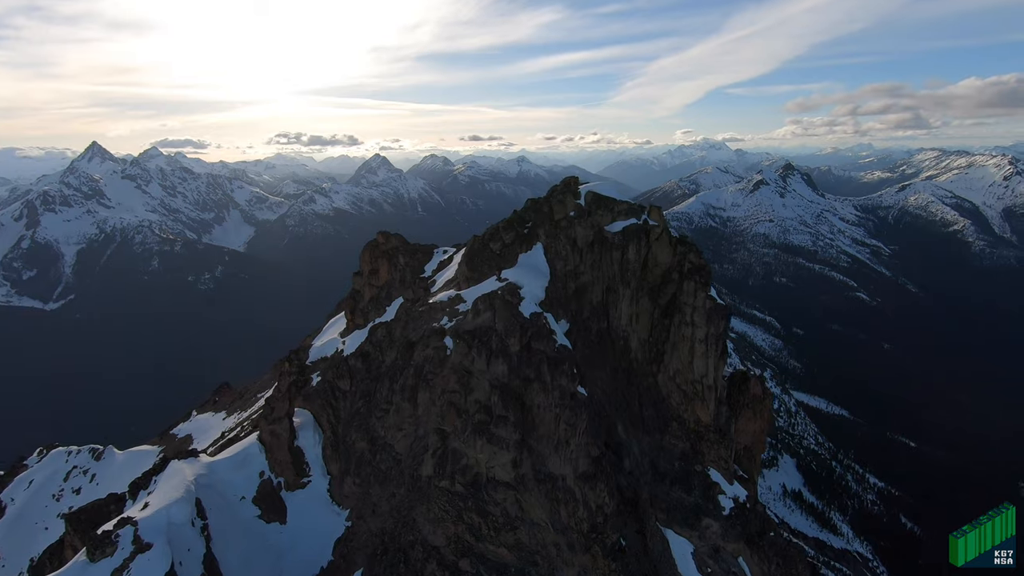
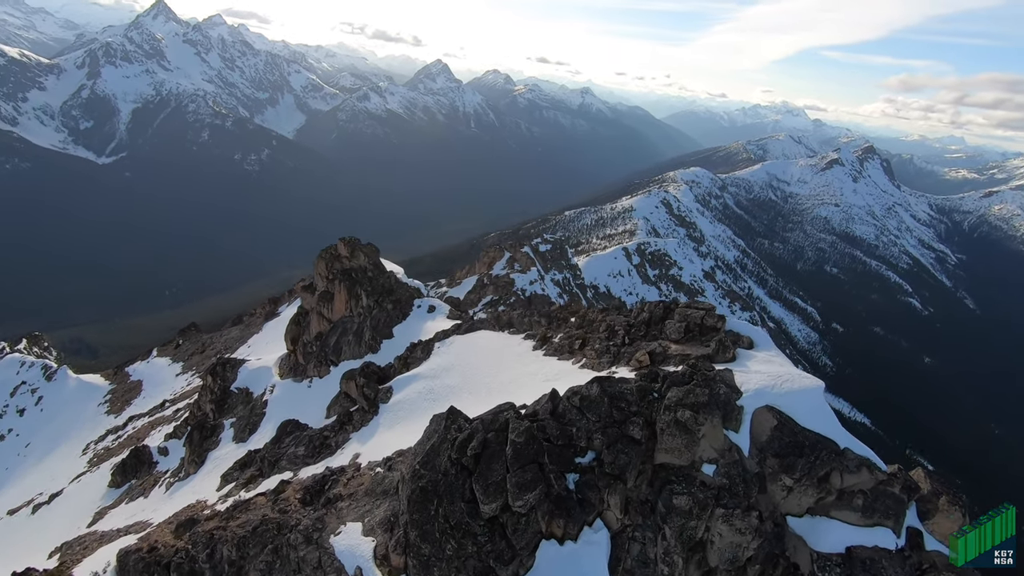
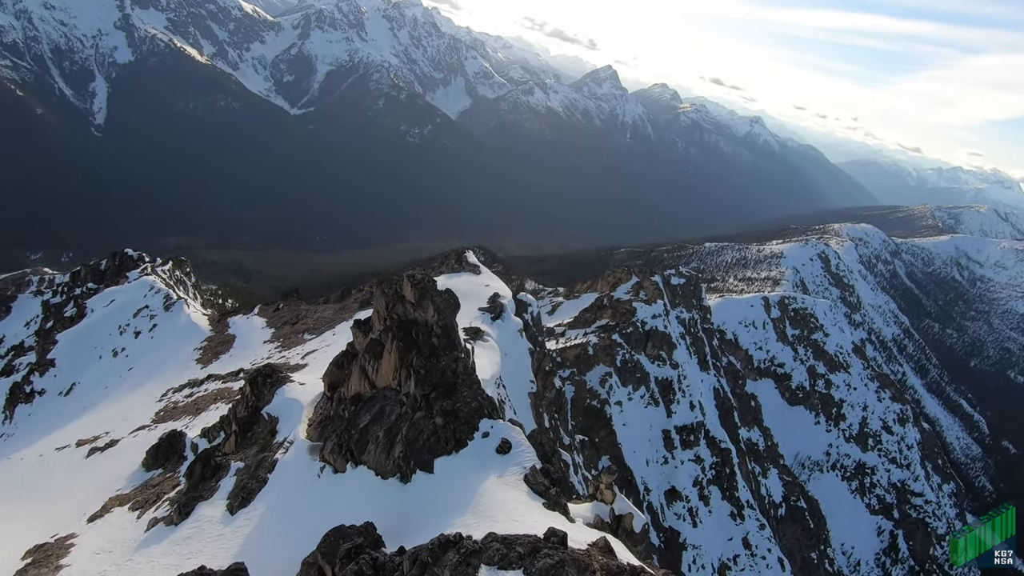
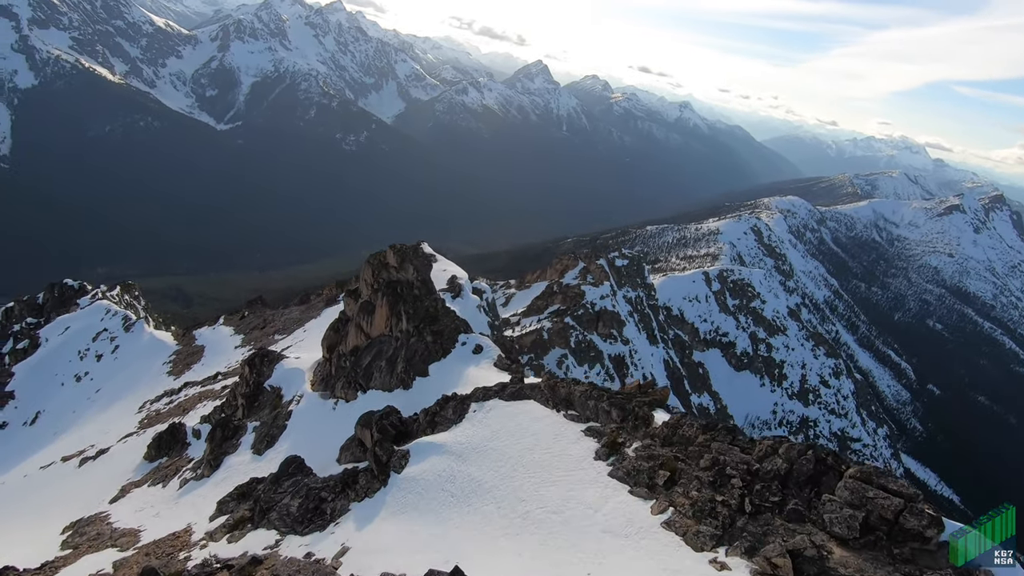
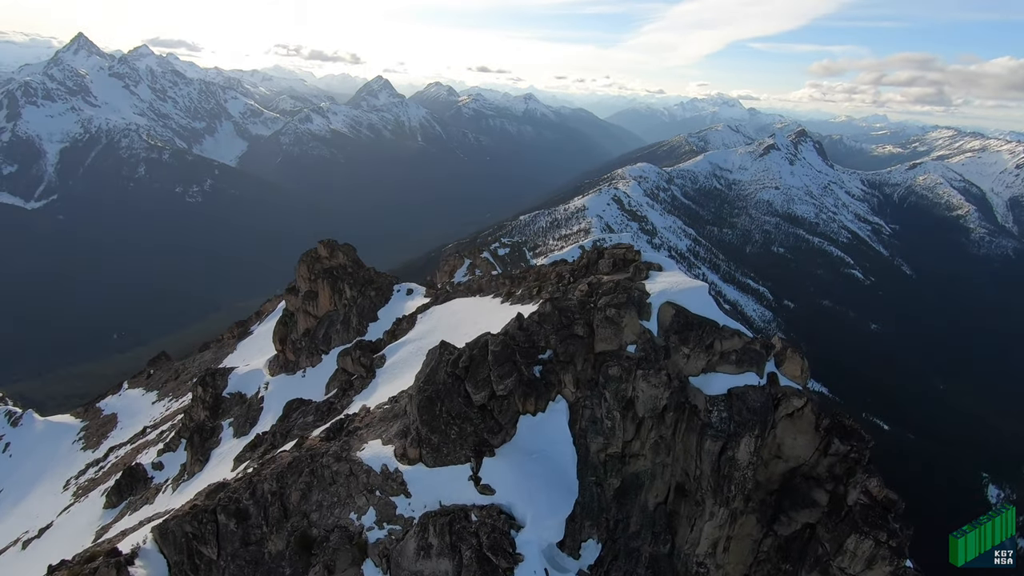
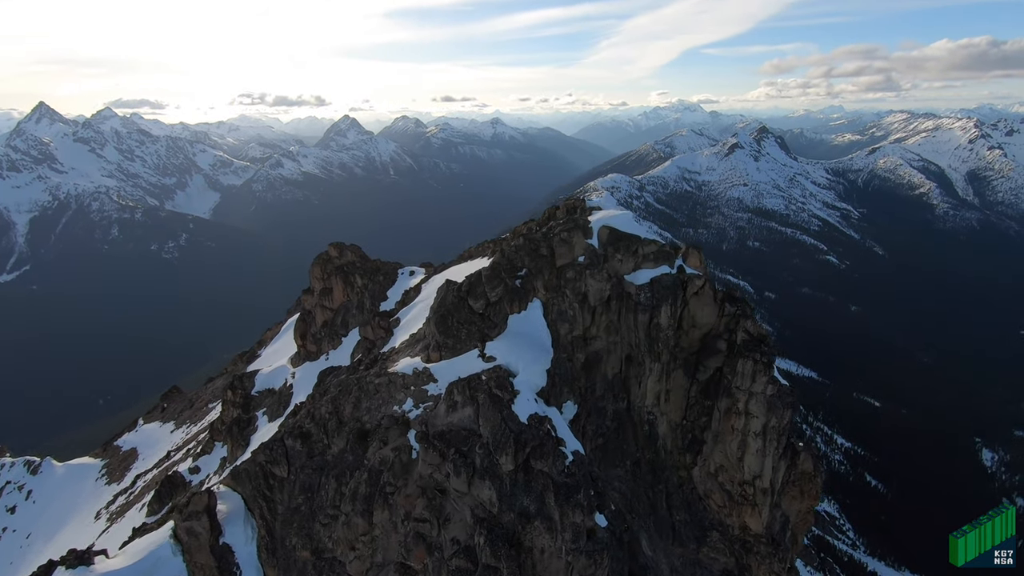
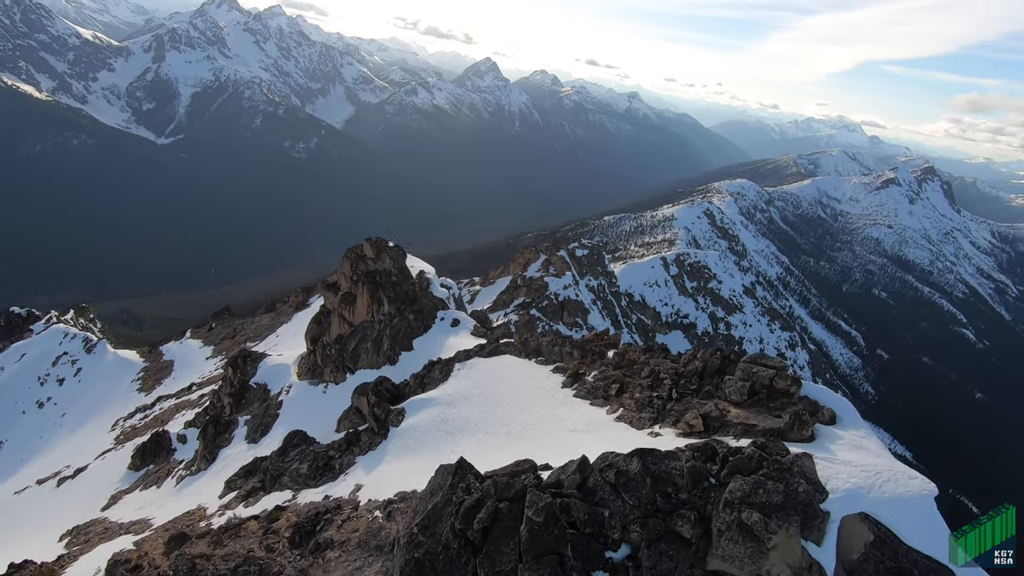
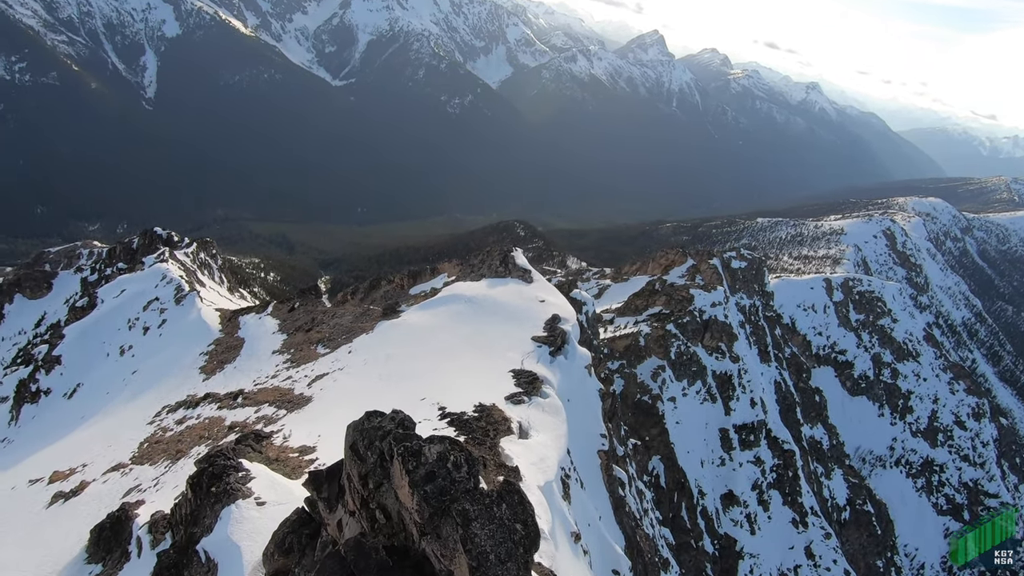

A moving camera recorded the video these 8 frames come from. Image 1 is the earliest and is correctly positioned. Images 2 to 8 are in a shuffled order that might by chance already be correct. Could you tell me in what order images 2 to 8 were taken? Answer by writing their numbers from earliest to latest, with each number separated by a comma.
6, 5, 2, 7, 4, 3, 8
